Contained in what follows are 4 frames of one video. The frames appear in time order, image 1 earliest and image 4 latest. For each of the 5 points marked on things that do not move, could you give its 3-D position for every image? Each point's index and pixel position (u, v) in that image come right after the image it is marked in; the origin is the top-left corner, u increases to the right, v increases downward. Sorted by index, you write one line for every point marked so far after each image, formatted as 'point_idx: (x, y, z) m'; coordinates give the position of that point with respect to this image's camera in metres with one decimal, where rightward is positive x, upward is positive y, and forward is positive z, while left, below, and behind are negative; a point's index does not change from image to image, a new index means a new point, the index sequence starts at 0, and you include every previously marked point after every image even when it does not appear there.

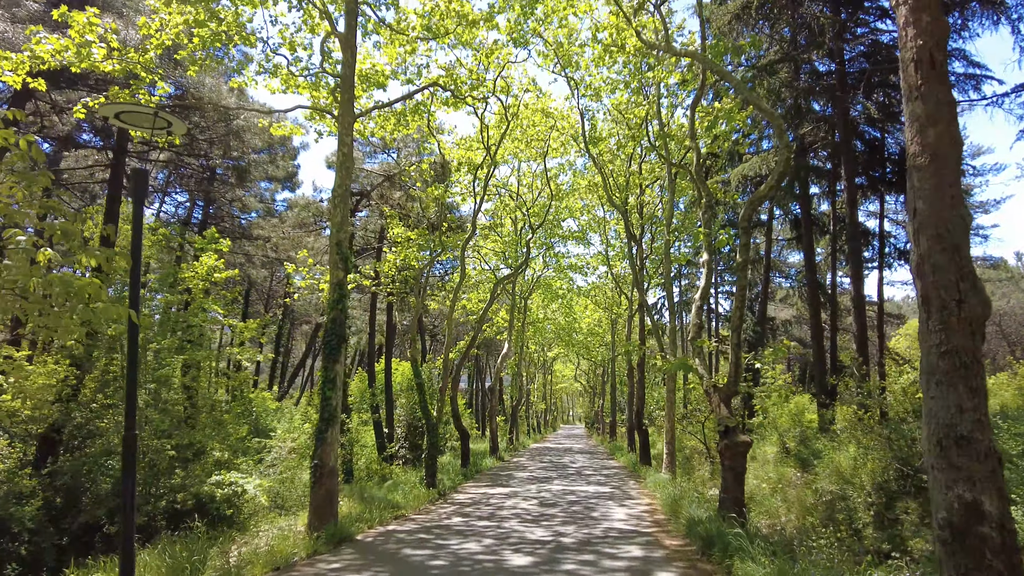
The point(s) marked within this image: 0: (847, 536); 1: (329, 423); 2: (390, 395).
0: (+4.0, -3.0, +6.9) m
1: (-2.6, -1.9, +8.1) m
2: (-3.9, -3.4, +18.4) m
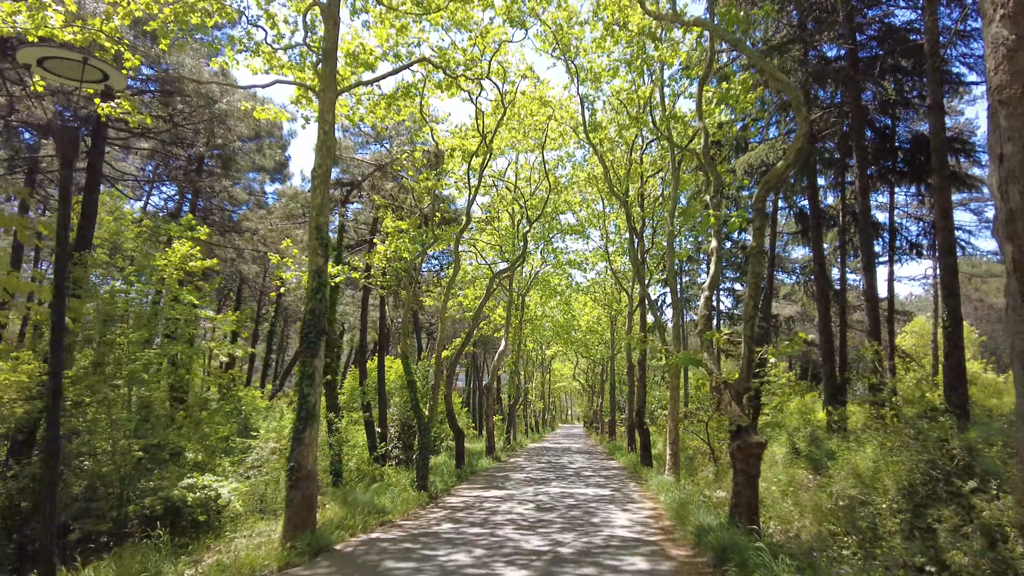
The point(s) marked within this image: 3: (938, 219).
0: (+3.9, -2.8, +6.2) m
1: (-2.6, -1.7, +7.5) m
2: (-4.0, -3.3, +17.8) m
3: (+7.7, +1.2, +10.4) m
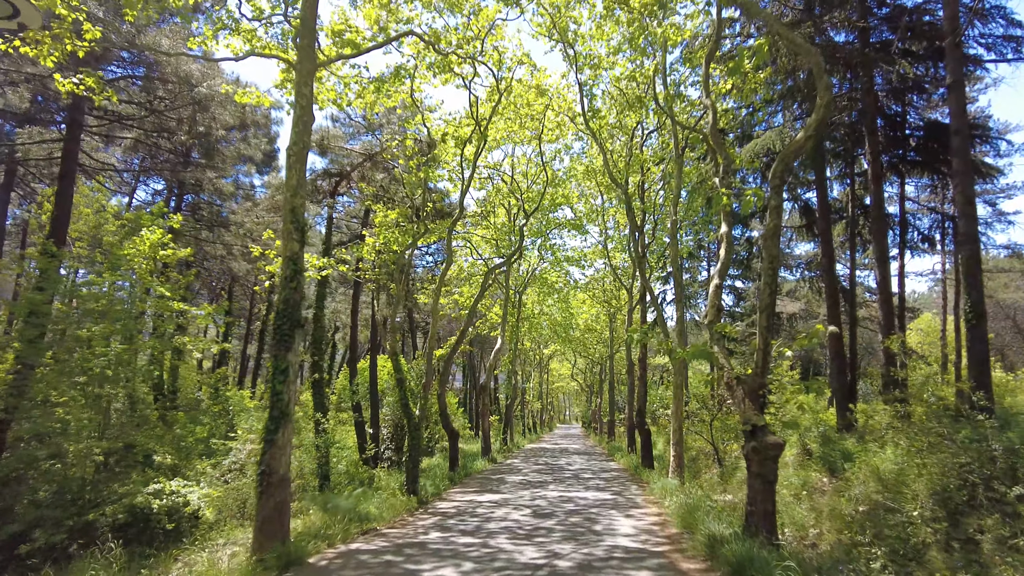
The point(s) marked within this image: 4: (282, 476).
0: (+3.8, -2.6, +5.6) m
1: (-2.7, -1.6, +6.8) m
2: (-4.1, -3.1, +17.2) m
3: (+7.6, +1.4, +9.8) m
4: (-2.7, -2.2, +6.7) m
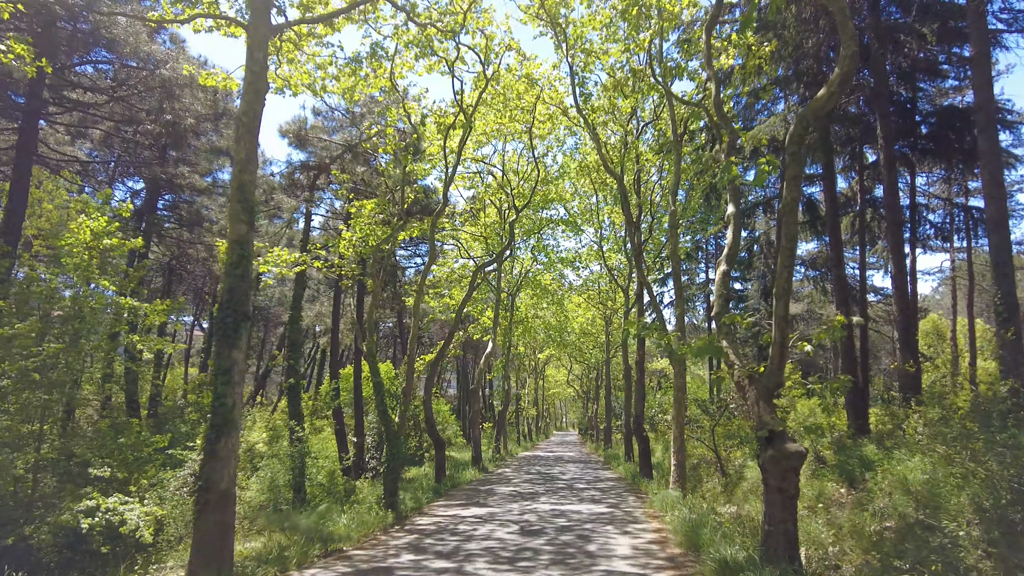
0: (+3.6, -2.5, +4.7) m
1: (-2.9, -1.4, +5.9) m
2: (-4.4, -3.1, +16.2) m
3: (+7.4, +1.5, +9.0) m
4: (-2.9, -2.1, +5.8) m
